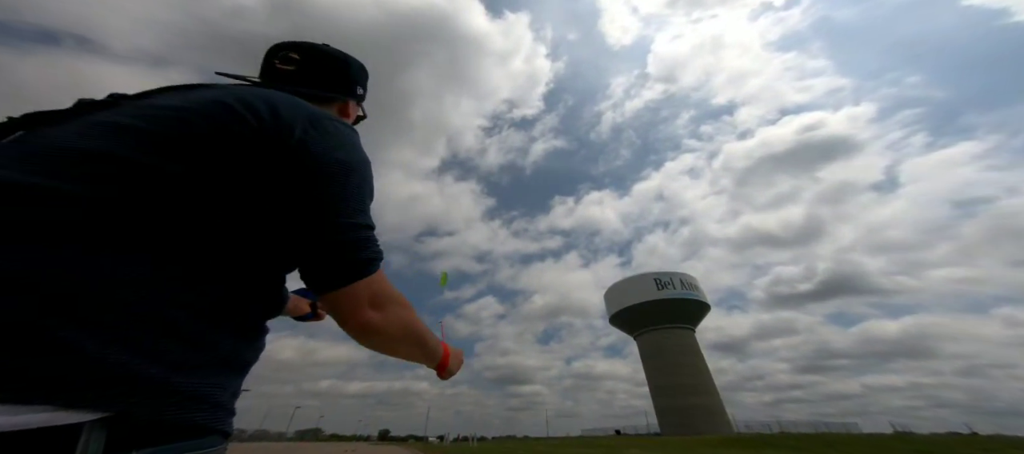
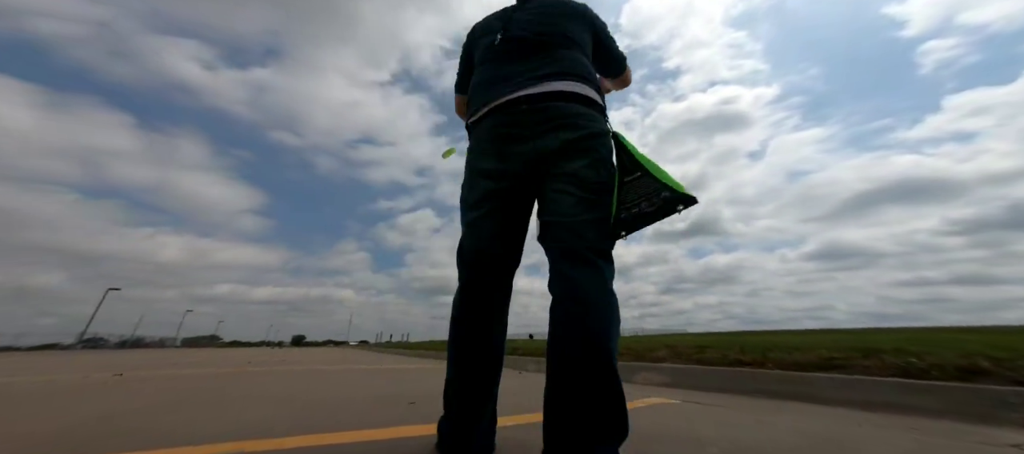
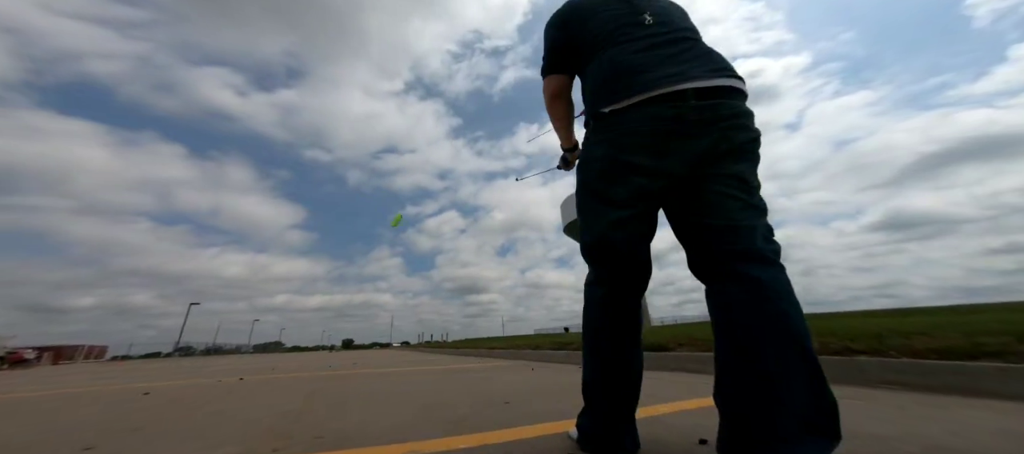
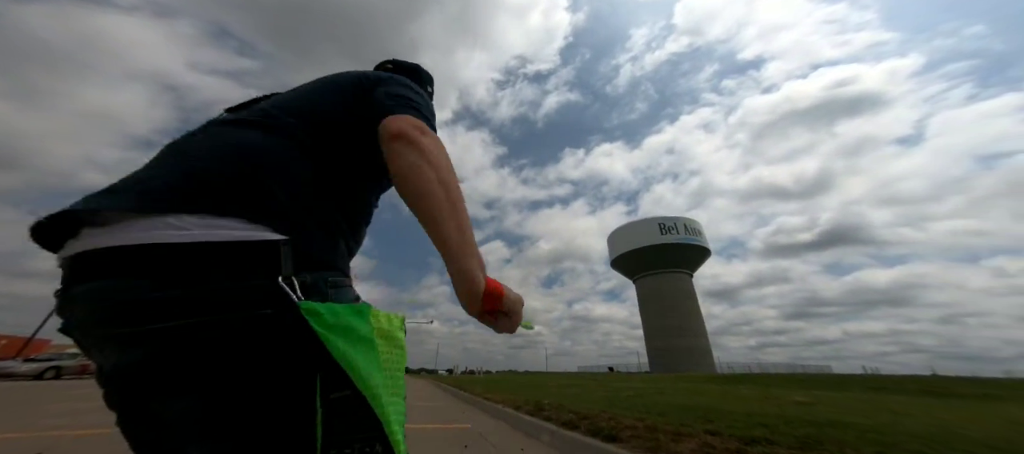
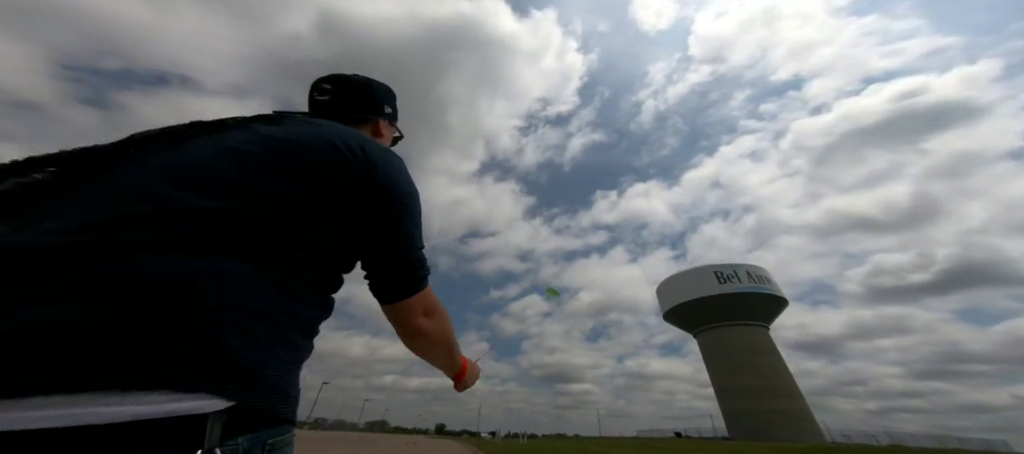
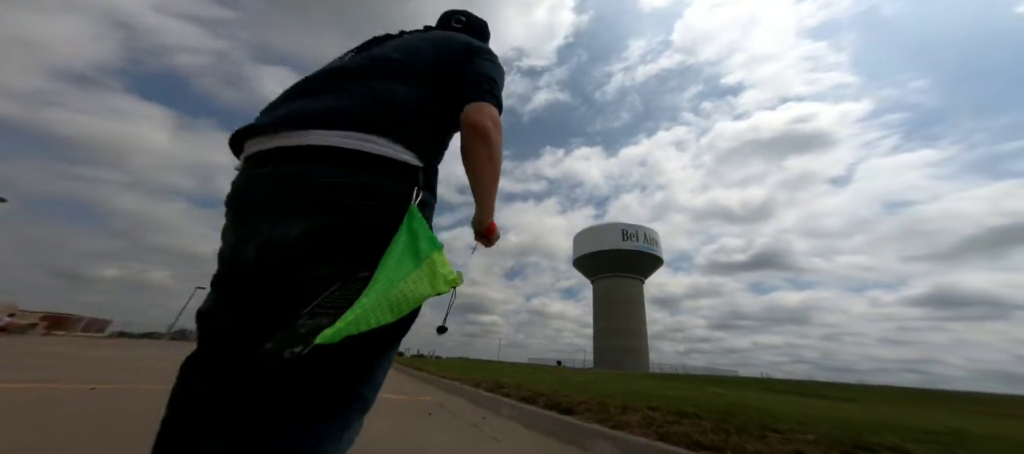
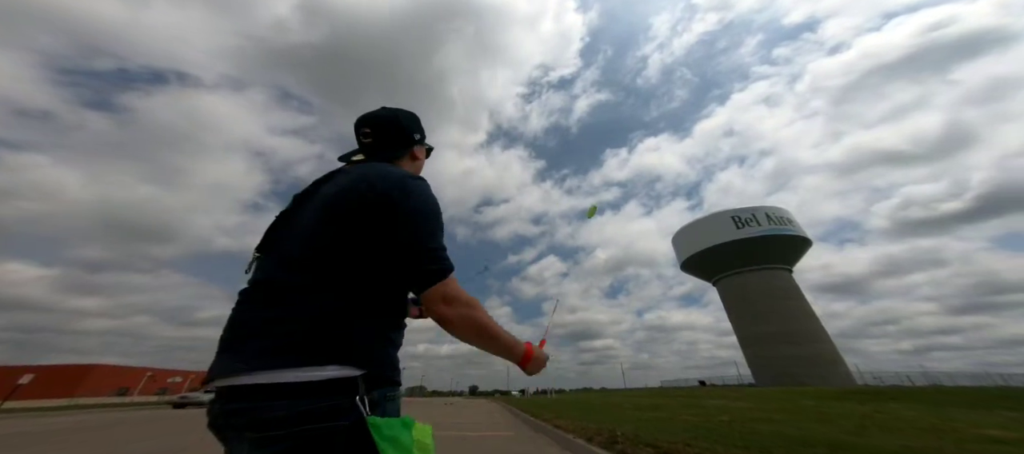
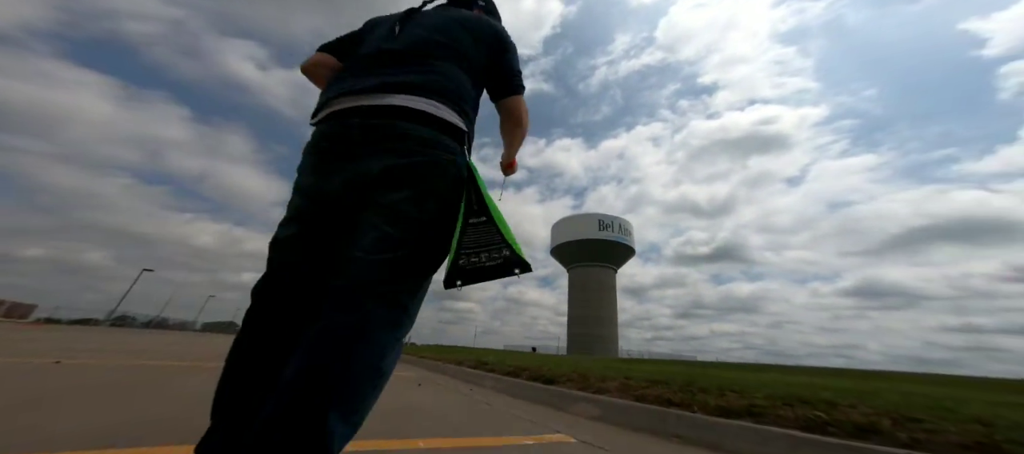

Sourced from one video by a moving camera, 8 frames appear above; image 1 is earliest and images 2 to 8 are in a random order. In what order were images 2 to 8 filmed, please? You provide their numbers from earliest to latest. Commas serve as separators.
5, 7, 4, 6, 8, 2, 3
